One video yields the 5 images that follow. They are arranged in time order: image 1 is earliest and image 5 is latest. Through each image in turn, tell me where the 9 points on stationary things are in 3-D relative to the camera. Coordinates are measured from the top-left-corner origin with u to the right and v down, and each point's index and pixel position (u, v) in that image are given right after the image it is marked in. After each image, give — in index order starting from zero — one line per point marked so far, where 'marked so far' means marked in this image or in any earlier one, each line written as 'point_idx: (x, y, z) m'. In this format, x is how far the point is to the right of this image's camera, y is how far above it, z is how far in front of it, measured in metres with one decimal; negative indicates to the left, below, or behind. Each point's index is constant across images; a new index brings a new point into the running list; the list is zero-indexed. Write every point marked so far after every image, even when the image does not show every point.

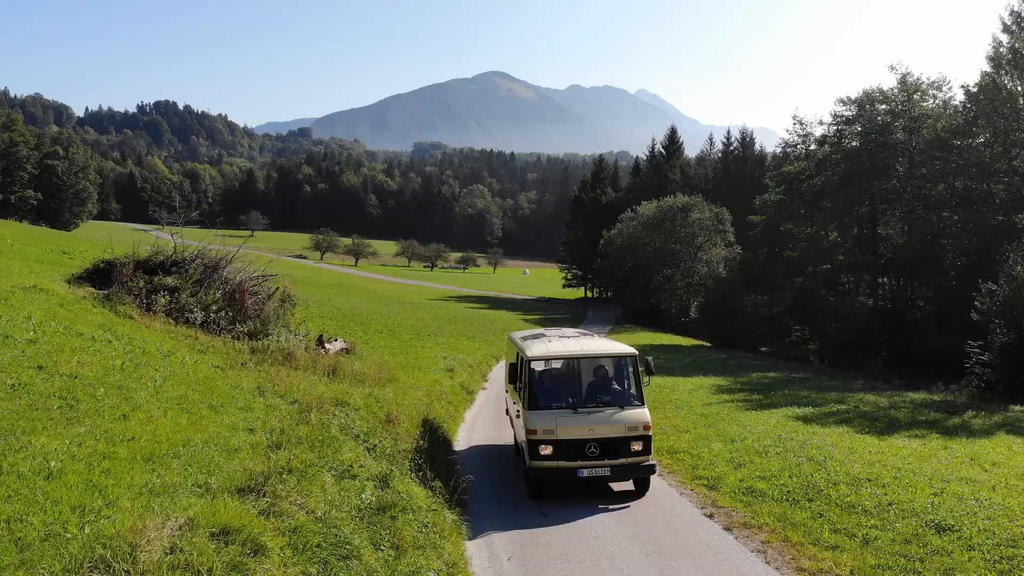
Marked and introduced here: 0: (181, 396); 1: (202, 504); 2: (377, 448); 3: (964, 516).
0: (-4.6, -1.5, +8.4) m
1: (-2.5, -1.8, +4.9) m
2: (-2.0, -2.4, +8.9) m
3: (+6.5, -3.3, +8.6) m
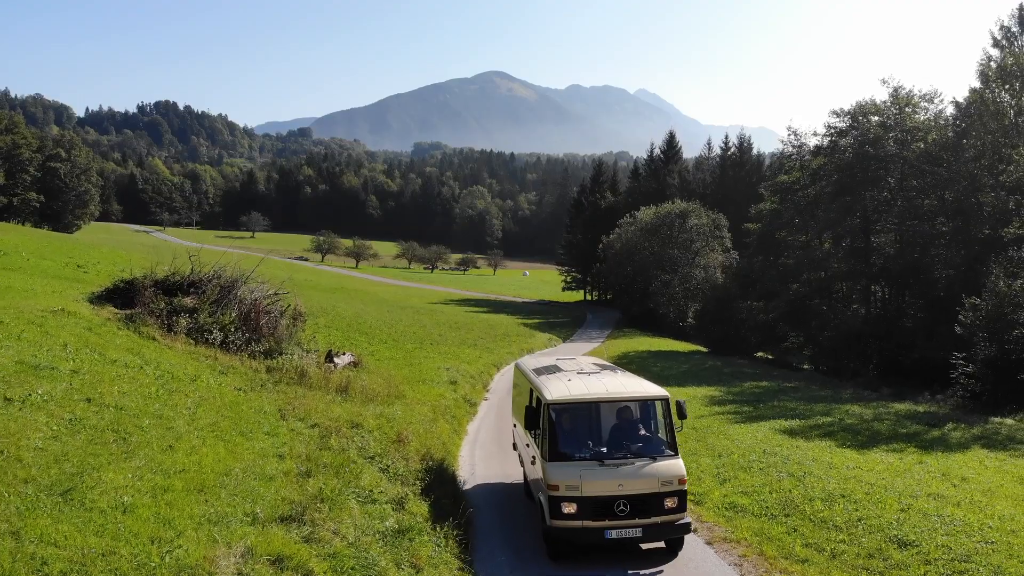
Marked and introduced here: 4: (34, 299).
0: (-4.6, -2.1, +9.2) m
1: (-2.5, -2.4, +5.8) m
2: (-2.0, -2.9, +9.7) m
3: (+6.5, -3.8, +9.4) m
4: (-13.0, -0.3, +16.1) m
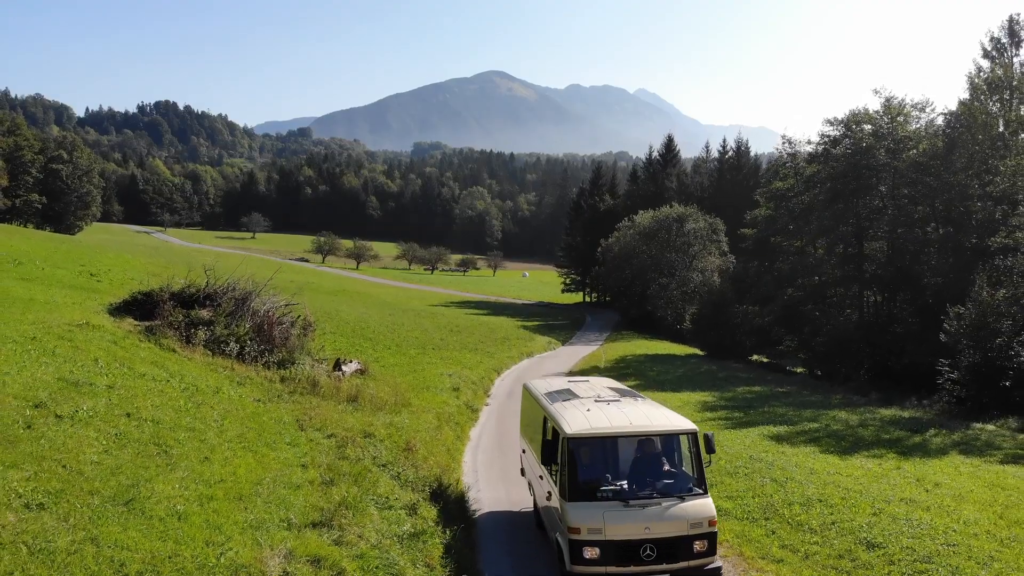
0: (-4.6, -2.5, +10.0) m
1: (-2.4, -2.8, +6.6) m
2: (-1.9, -3.3, +10.6) m
3: (+6.5, -4.2, +10.2) m
4: (-13.0, -0.6, +16.9) m
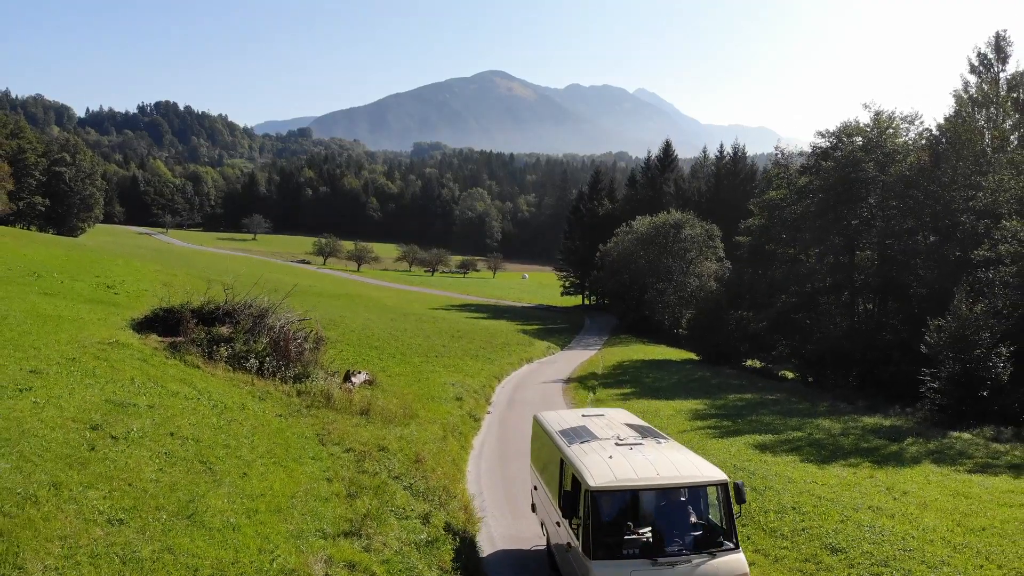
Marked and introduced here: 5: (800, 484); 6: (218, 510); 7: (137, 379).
0: (-4.5, -3.0, +11.2) m
1: (-2.4, -3.4, +7.7) m
2: (-1.9, -3.9, +11.7) m
3: (+6.6, -4.8, +11.4) m
4: (-12.9, -1.2, +18.0) m
5: (+7.1, -4.9, +14.7) m
6: (-3.9, -2.9, +7.8) m
7: (-8.4, -2.0, +13.4) m
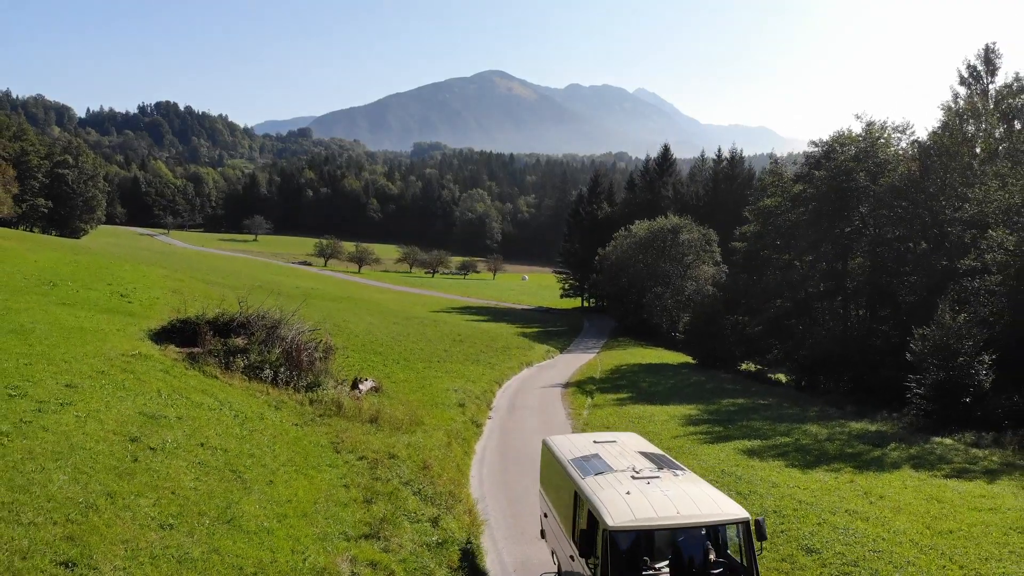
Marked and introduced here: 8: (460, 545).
0: (-4.5, -3.5, +12.1) m
1: (-2.4, -3.8, +8.7) m
2: (-1.9, -4.3, +12.6) m
3: (+6.6, -5.2, +12.3) m
4: (-12.9, -1.6, +19.0) m
5: (+7.2, -5.3, +15.7) m
6: (-3.9, -3.4, +8.8) m
7: (-8.4, -2.5, +14.3) m
8: (-0.9, -4.5, +10.5) m
